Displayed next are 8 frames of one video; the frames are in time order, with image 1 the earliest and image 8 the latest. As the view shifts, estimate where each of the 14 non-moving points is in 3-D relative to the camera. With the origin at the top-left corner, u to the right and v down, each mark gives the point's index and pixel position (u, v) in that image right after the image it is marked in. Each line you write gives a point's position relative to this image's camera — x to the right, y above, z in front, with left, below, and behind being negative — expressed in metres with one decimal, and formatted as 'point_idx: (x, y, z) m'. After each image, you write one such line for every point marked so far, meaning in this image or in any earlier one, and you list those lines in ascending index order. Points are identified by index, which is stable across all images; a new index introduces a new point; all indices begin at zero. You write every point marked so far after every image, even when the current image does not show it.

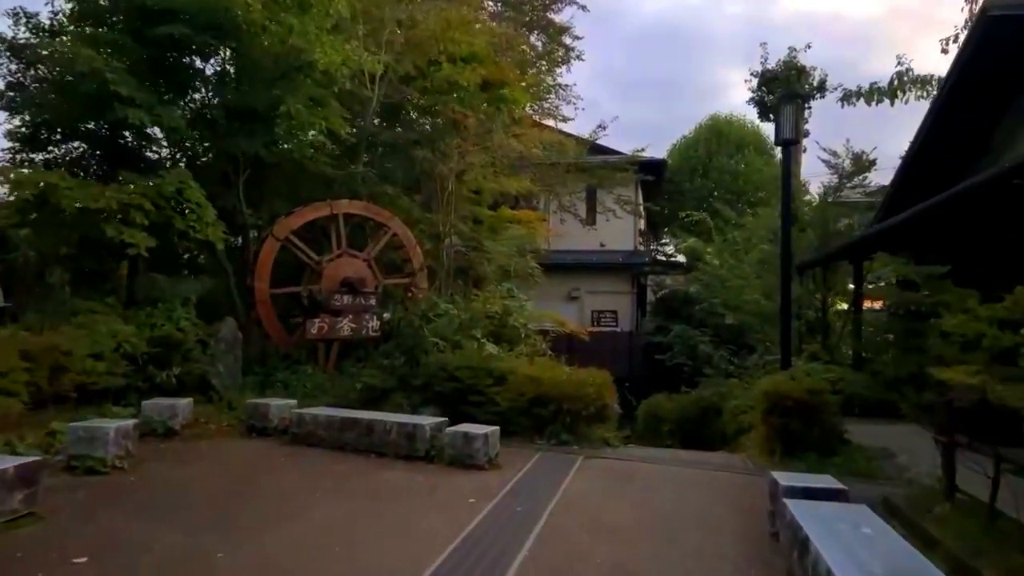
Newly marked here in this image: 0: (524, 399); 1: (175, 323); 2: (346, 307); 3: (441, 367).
0: (+0.1, -1.4, +8.7) m
1: (-4.5, -0.5, +9.5) m
2: (-2.5, -0.3, +10.8) m
3: (-0.9, -1.0, +9.3) m
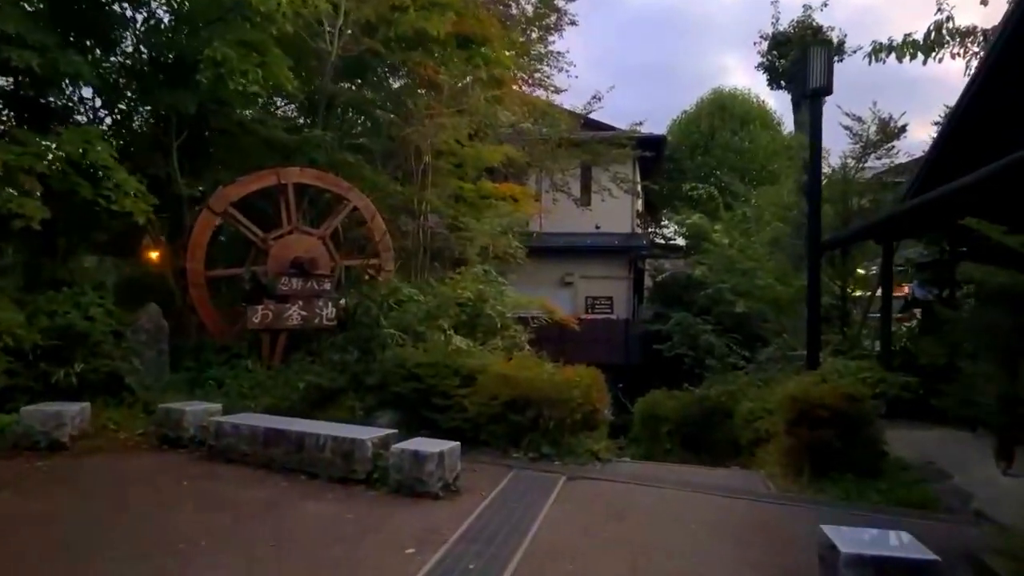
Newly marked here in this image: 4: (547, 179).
0: (-0.2, -1.2, +7.2) m
1: (-4.8, -0.3, +7.9) m
2: (-2.8, -0.1, +9.2) m
3: (-1.2, -0.8, +7.8) m
4: (+0.9, +2.8, +18.4) m
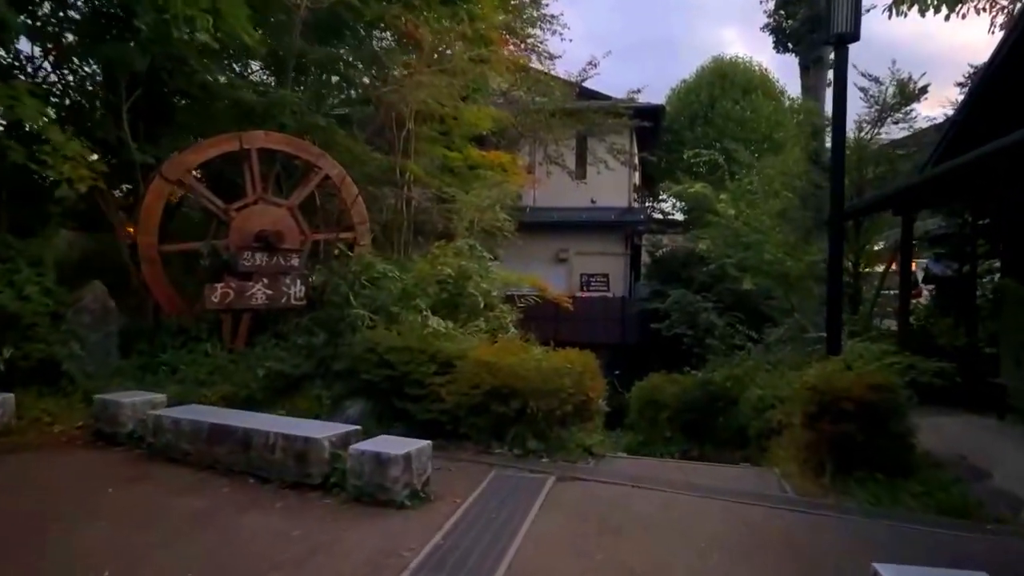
0: (-0.3, -0.9, +6.4) m
1: (-4.9, 0.0, +7.1) m
2: (-3.0, +0.2, +8.4) m
3: (-1.4, -0.6, +6.9) m
4: (+0.7, +3.4, +17.5) m
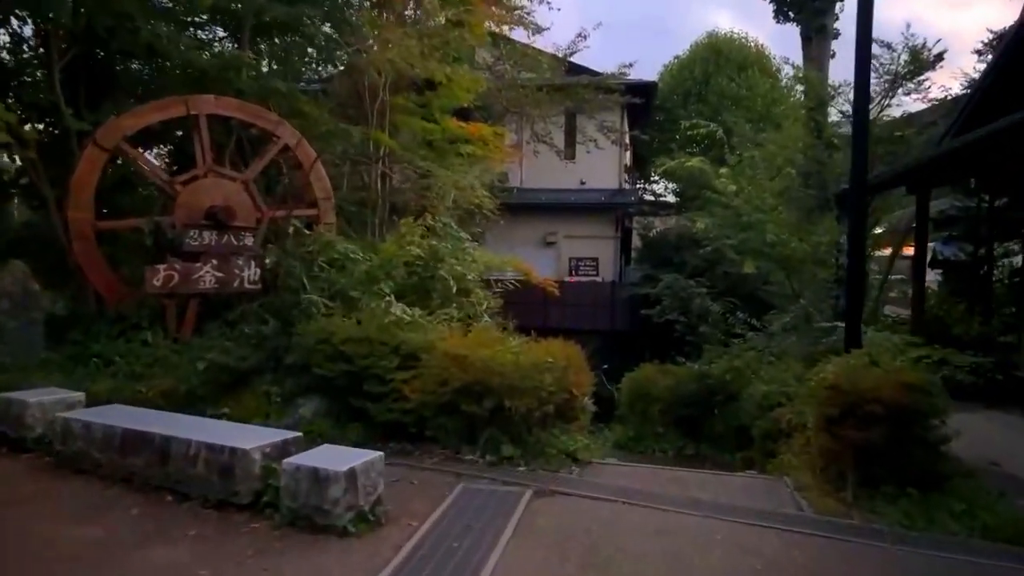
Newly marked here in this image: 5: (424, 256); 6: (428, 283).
0: (-0.5, -0.8, +5.6) m
1: (-5.1, +0.1, +6.2) m
2: (-3.2, +0.4, +7.5) m
3: (-1.6, -0.4, +6.1) m
4: (+0.4, +3.7, +16.6) m
5: (-0.9, +0.3, +7.3) m
6: (-0.9, 0.0, +7.1) m
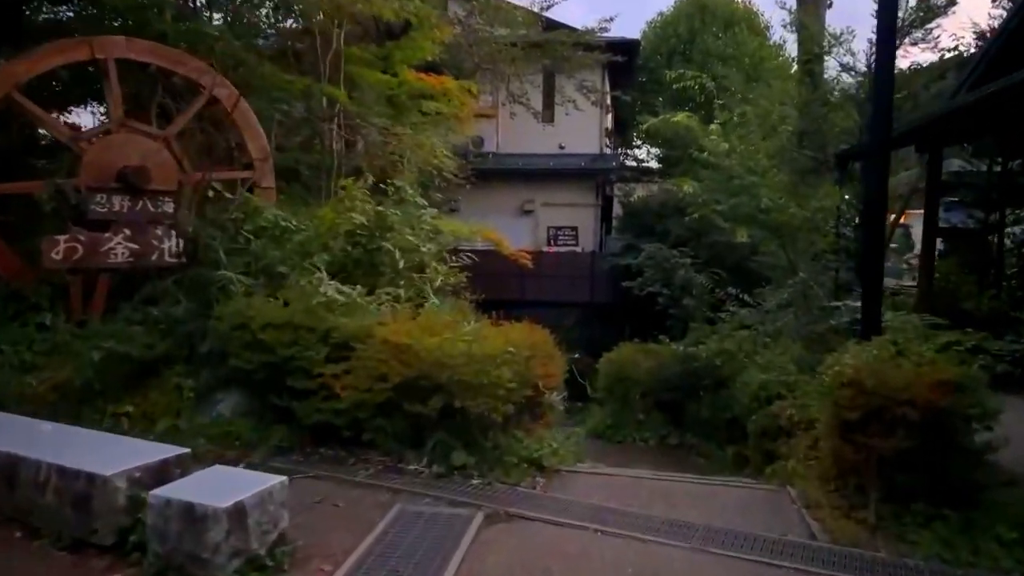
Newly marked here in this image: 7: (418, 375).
0: (-0.8, -0.6, +4.6) m
1: (-5.5, +0.3, +5.1) m
2: (-3.6, +0.6, +6.4) m
3: (-1.9, -0.3, +5.1) m
4: (-0.2, +4.4, +15.4) m
5: (-1.3, +0.6, +6.3) m
6: (-1.2, +0.3, +6.1) m
7: (-0.6, -0.5, +4.6) m
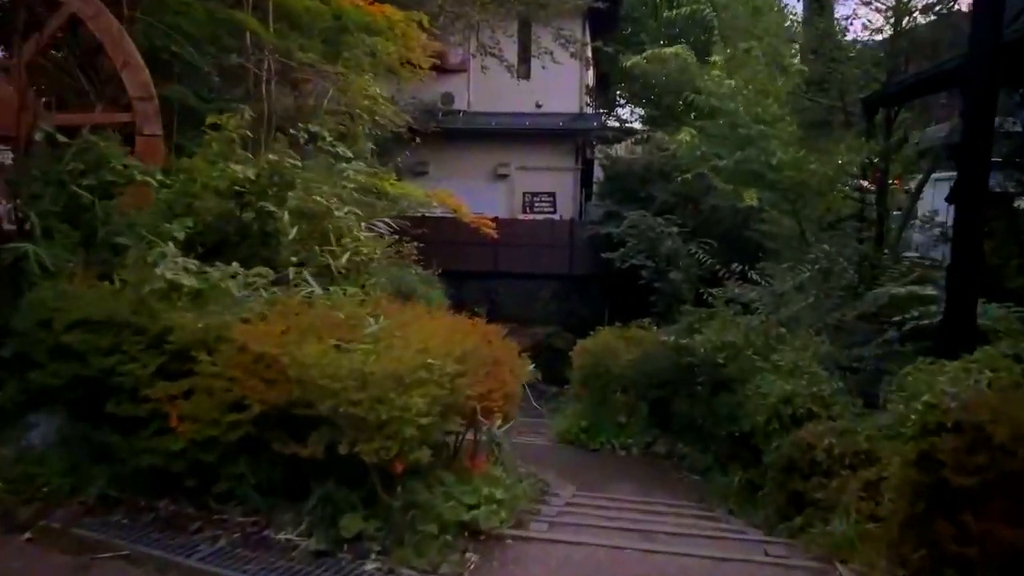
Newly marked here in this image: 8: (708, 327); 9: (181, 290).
0: (-1.2, -0.6, +3.1) m
1: (-5.8, +0.4, +3.4) m
2: (-3.9, +0.8, +4.7) m
3: (-2.3, -0.2, +3.5) m
4: (-0.8, +4.9, +13.7) m
5: (-1.6, +0.7, +4.7) m
6: (-1.6, +0.4, +4.6) m
7: (-0.9, -0.5, +3.0) m
8: (+1.7, -0.3, +6.0) m
9: (-1.7, 0.0, +3.6) m
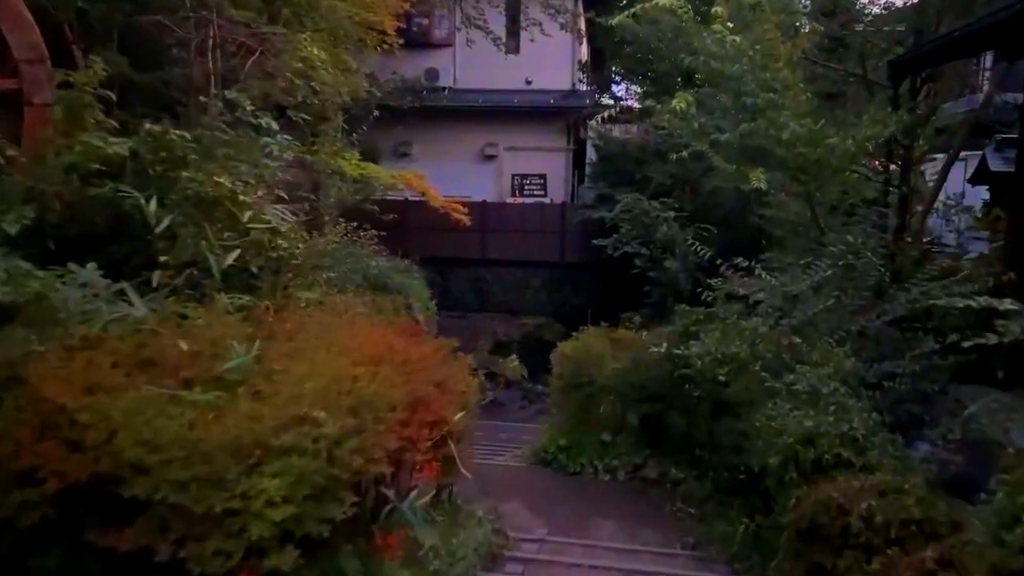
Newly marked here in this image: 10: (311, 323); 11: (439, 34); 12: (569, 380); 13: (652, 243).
0: (-1.4, -0.6, +2.2) m
1: (-6.1, +0.3, +2.4) m
2: (-4.2, +0.8, +3.8) m
3: (-2.6, -0.2, +2.6) m
4: (-1.1, +5.1, +12.6) m
5: (-1.9, +0.7, +3.7) m
6: (-1.9, +0.4, +3.6) m
7: (-1.2, -0.5, +2.1) m
8: (+1.4, -0.3, +5.1) m
9: (-1.9, -0.1, +2.7) m
10: (-0.9, -0.2, +3.1) m
11: (-1.5, +5.0, +14.1) m
12: (+0.5, -0.8, +6.0) m
13: (+1.9, +0.6, +9.6) m
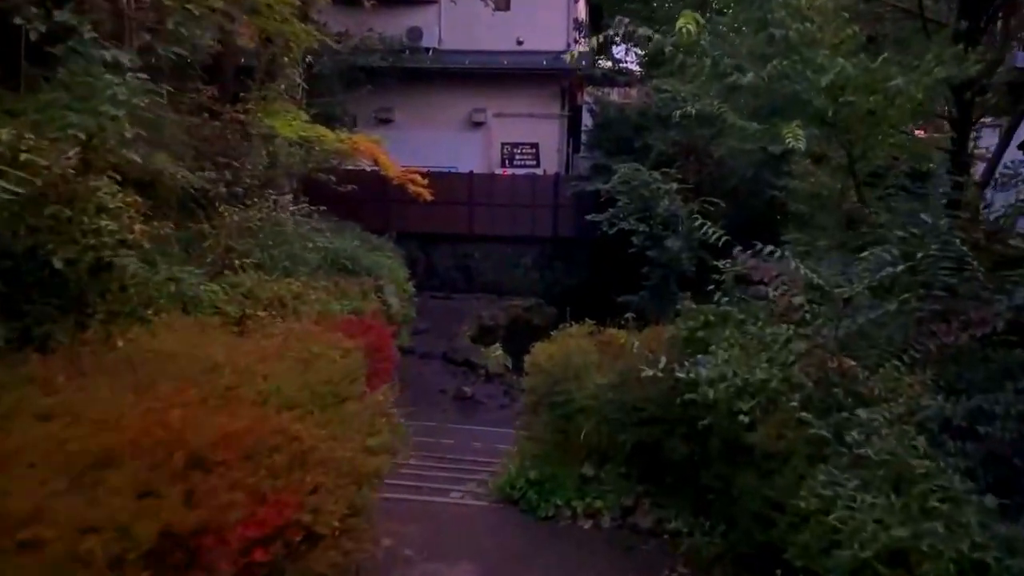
0: (-1.7, -0.7, +0.9) m
1: (-6.4, +0.3, +1.1) m
2: (-4.5, +0.7, +2.5) m
3: (-2.8, -0.3, +1.3) m
4: (-1.4, +5.4, +11.1) m
5: (-2.2, +0.7, +2.4) m
6: (-2.1, +0.3, +2.3) m
7: (-1.5, -0.6, +0.8) m
8: (+1.1, -0.3, +3.8) m
9: (-2.2, -0.1, +1.4) m
10: (-1.1, -0.2, +1.9) m
11: (-1.7, +5.4, +12.6) m
12: (+0.2, -0.7, +4.8) m
13: (+1.6, +0.8, +8.3) m
